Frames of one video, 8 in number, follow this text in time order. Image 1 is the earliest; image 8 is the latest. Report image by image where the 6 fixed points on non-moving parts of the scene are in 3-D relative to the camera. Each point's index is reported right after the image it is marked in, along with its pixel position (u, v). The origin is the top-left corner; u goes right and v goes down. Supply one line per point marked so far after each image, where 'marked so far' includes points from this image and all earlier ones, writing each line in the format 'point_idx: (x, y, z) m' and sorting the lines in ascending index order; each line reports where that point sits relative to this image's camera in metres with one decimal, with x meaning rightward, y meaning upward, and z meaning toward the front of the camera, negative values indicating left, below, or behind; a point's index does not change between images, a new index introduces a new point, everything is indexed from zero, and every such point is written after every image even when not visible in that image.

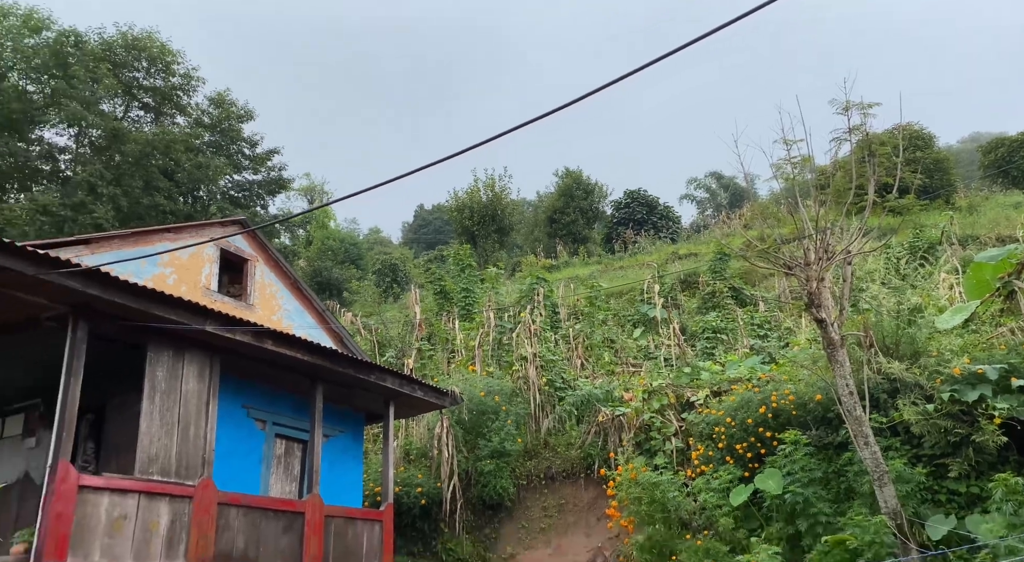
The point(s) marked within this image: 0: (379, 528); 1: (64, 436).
0: (-1.8, -3.2, +12.3) m
1: (-4.0, -1.3, +8.9) m
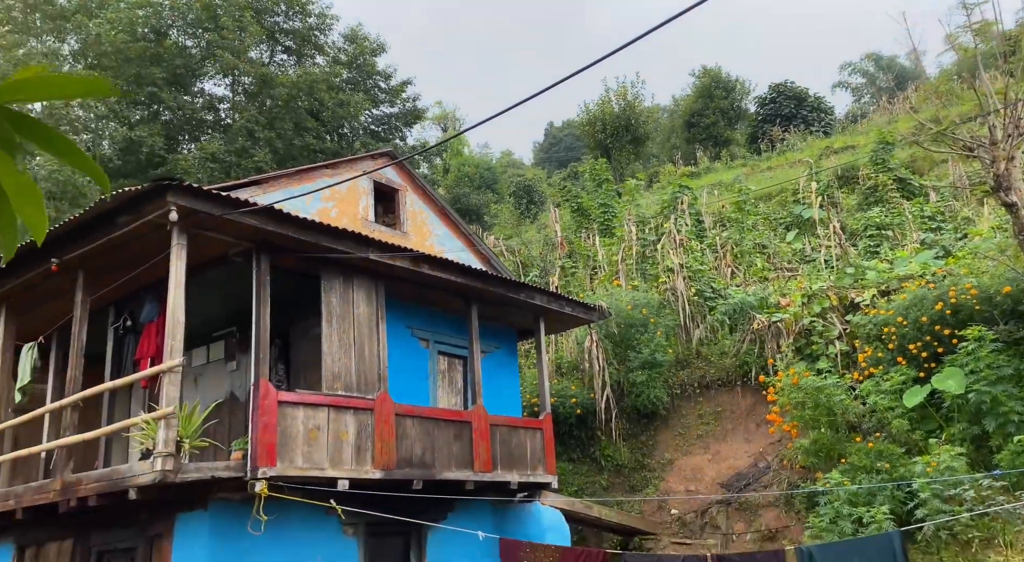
0: (+0.4, -2.1, +12.6) m
1: (-2.5, -0.7, +9.5) m
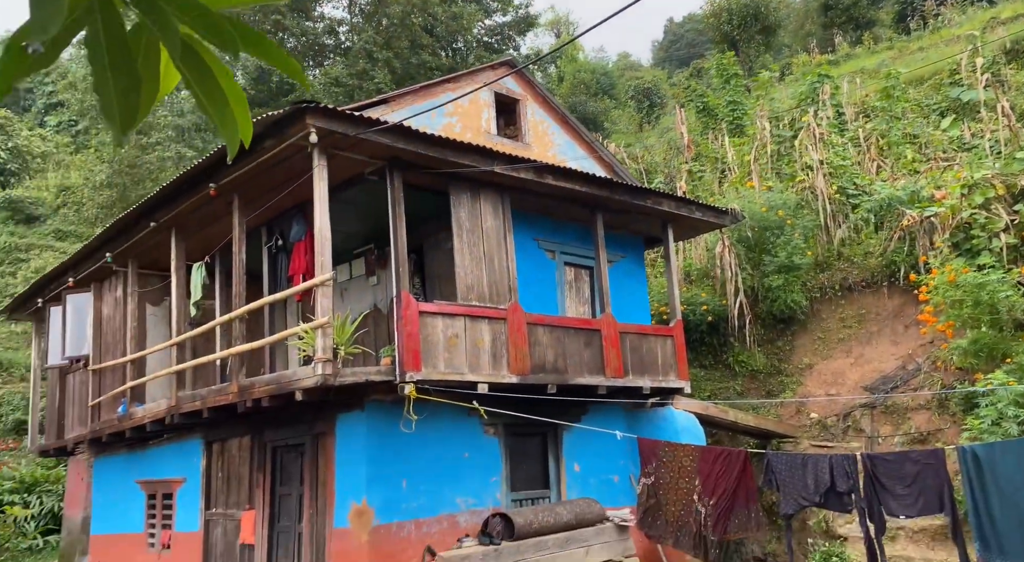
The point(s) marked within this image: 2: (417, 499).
0: (+2.2, -0.9, +12.4) m
1: (-1.2, +0.2, +9.6) m
2: (-1.0, -2.4, +10.0) m
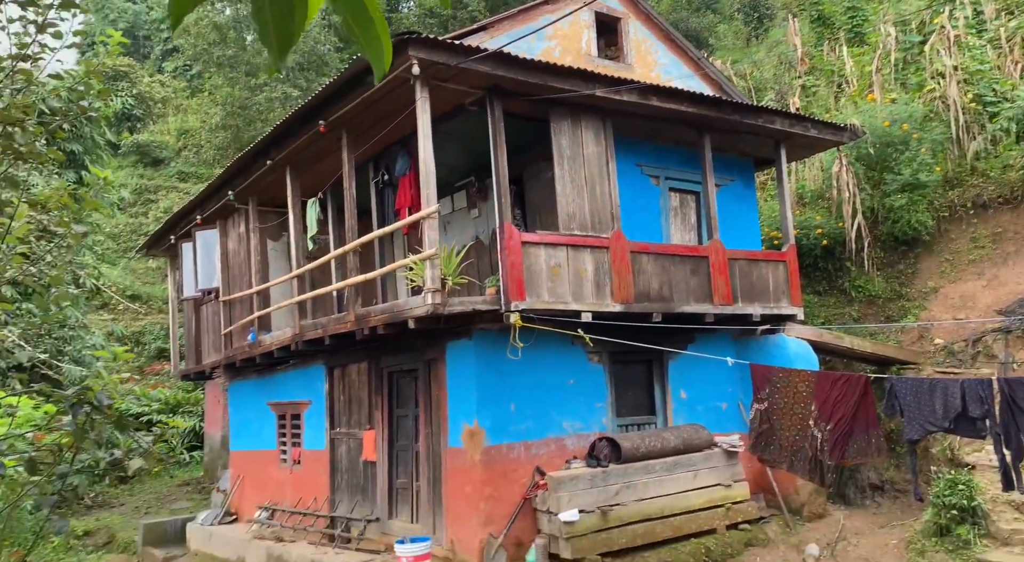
0: (+3.6, +0.2, +12.2) m
1: (-0.1, +0.9, +9.7) m
2: (+0.2, -1.6, +10.3) m
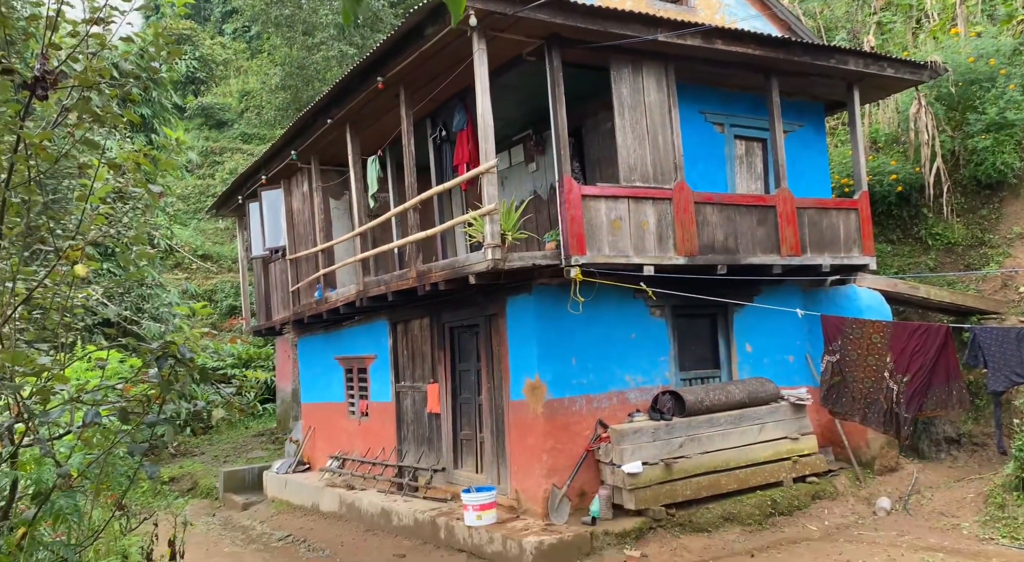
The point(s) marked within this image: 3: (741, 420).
0: (+4.4, +0.8, +11.8) m
1: (+0.5, +1.4, +9.6) m
2: (+0.9, -1.1, +10.3) m
3: (+2.7, -1.6, +10.7) m
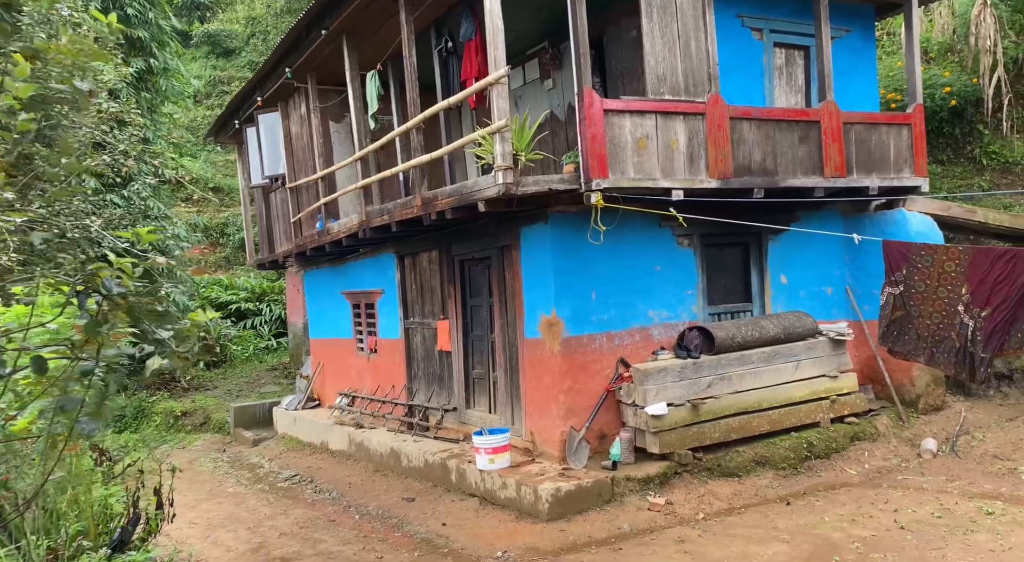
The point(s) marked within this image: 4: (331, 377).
0: (+4.6, +1.7, +10.7) m
1: (+0.6, +2.1, +8.6) m
2: (+1.0, -0.3, +9.5) m
3: (+2.8, -0.8, +9.9) m
4: (-2.8, -1.5, +14.2) m
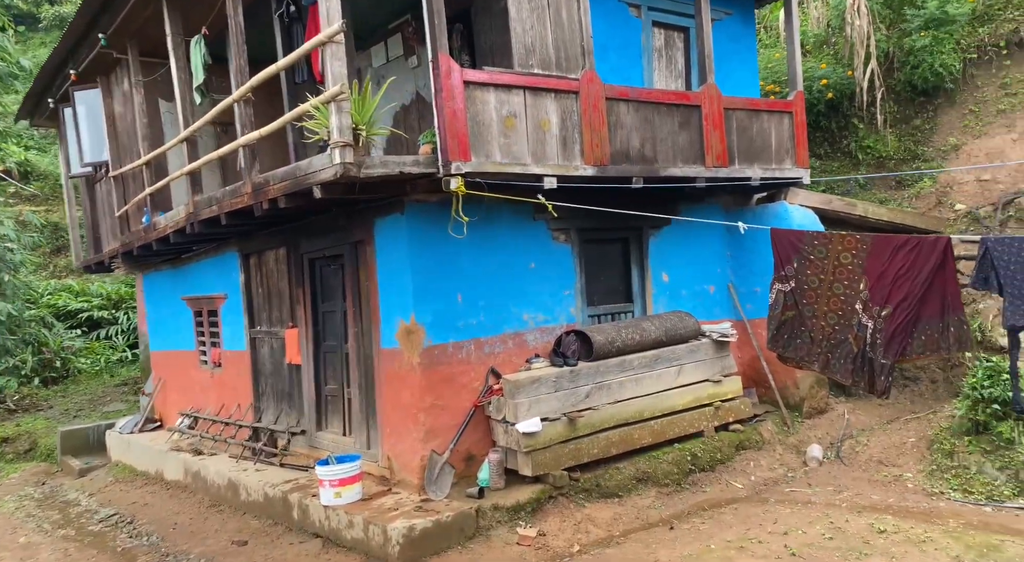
0: (+3.0, +1.7, +10.1) m
1: (-0.6, +2.0, +7.5) m
2: (-0.3, -0.3, +8.5) m
3: (+1.4, -0.8, +9.1) m
4: (-4.6, -1.6, +12.6) m
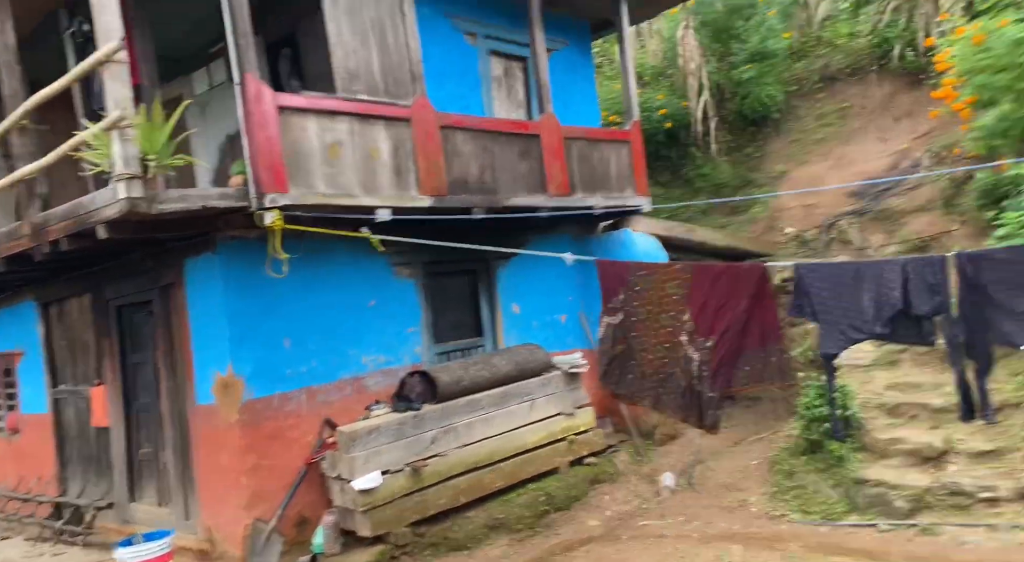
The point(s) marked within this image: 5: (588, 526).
0: (+1.3, +1.4, +9.9) m
1: (-2.0, +1.7, +6.8) m
2: (-1.8, -0.7, +7.7) m
3: (-0.1, -1.1, +8.5) m
4: (-6.6, -2.3, +11.1) m
5: (+0.7, -2.3, +8.4) m
